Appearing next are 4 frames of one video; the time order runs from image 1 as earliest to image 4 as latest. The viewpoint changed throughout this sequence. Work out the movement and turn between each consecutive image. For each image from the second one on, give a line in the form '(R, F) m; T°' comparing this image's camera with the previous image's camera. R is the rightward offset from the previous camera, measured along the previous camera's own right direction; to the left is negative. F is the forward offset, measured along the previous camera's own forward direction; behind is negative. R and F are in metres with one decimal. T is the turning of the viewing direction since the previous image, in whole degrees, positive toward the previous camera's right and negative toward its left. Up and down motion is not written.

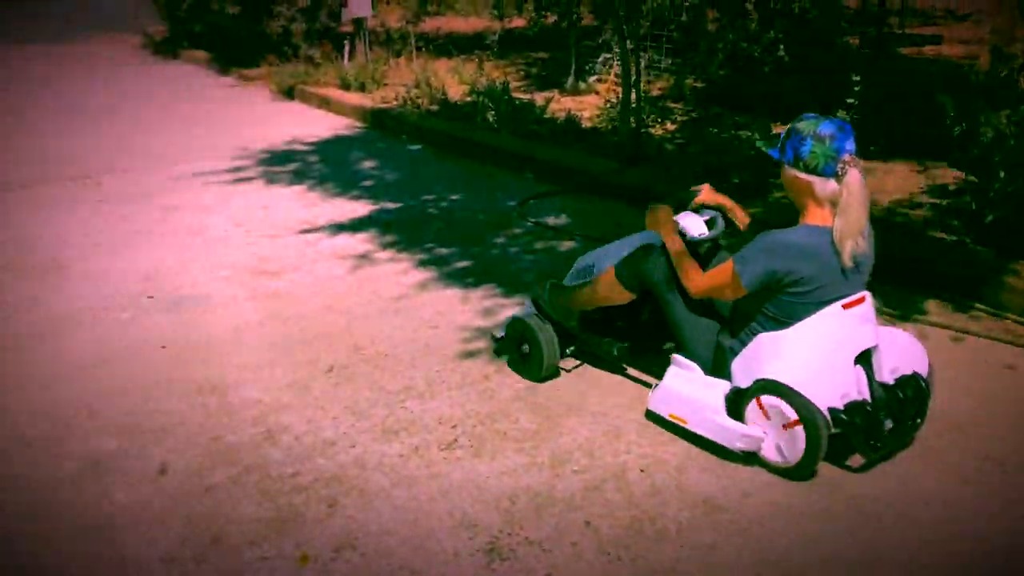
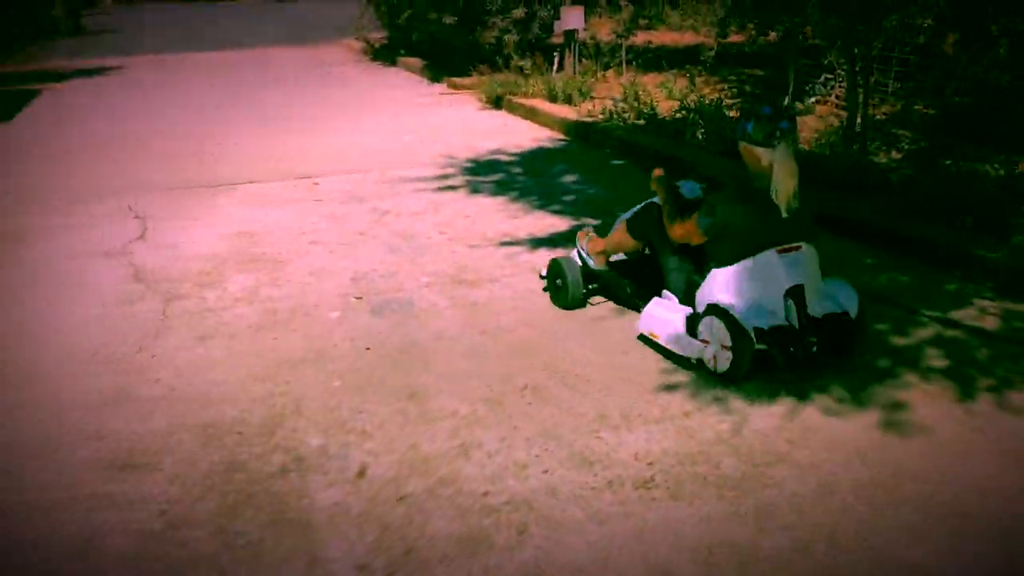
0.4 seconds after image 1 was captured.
(-0.1, +0.1) m; -11°
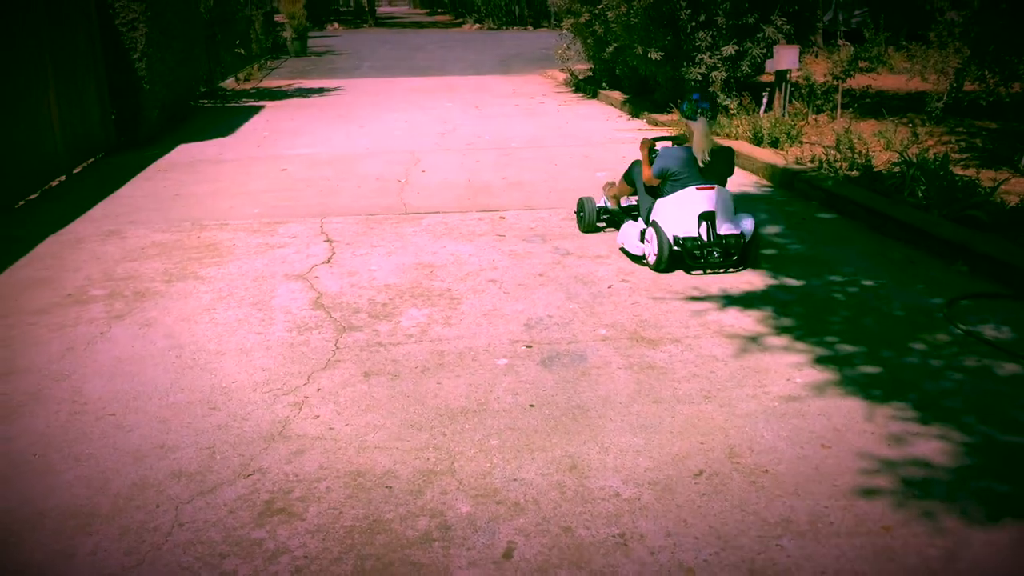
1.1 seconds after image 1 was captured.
(0.0, +0.3) m; -11°
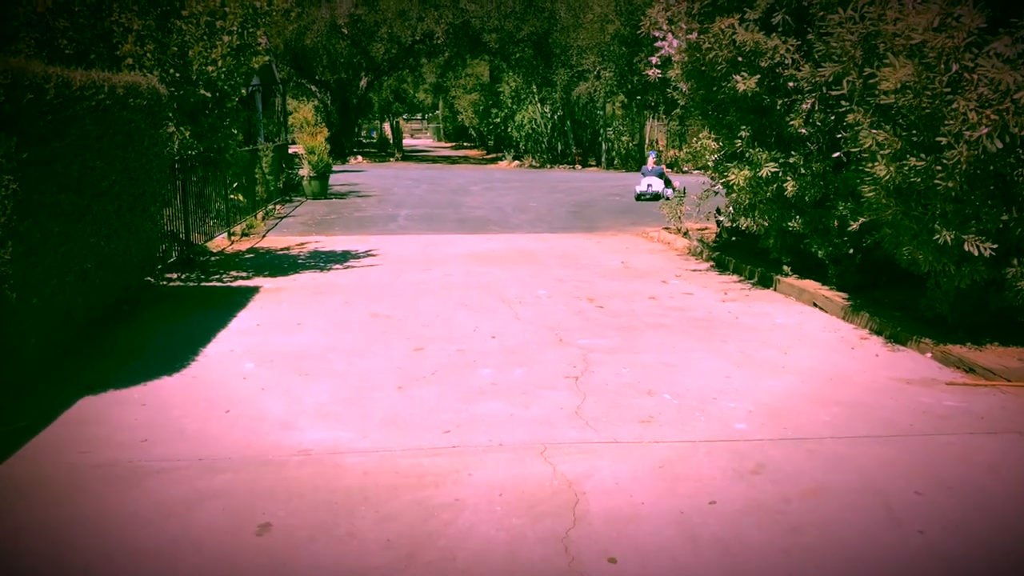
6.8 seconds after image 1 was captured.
(-1.3, +5.7) m; -1°
